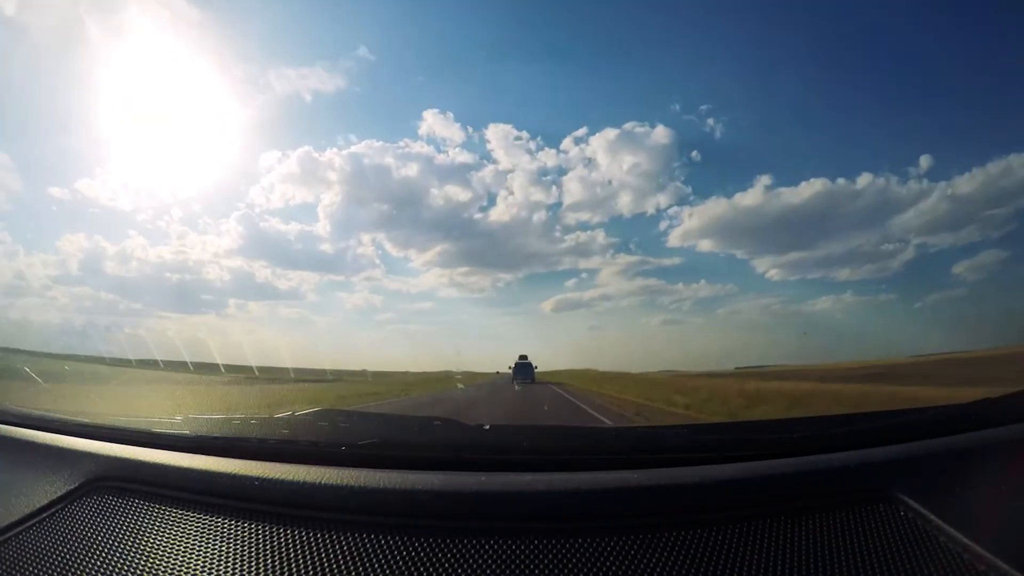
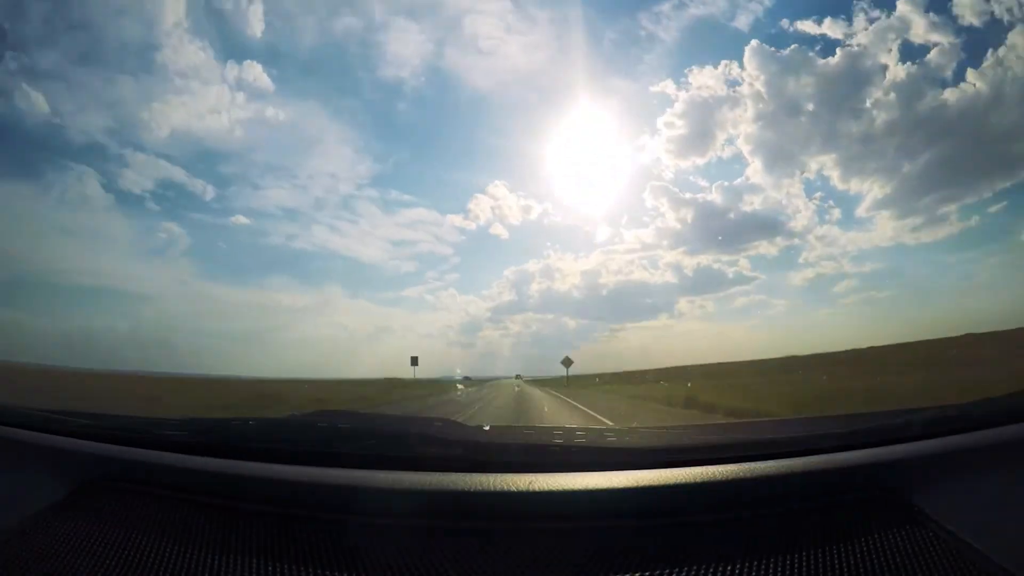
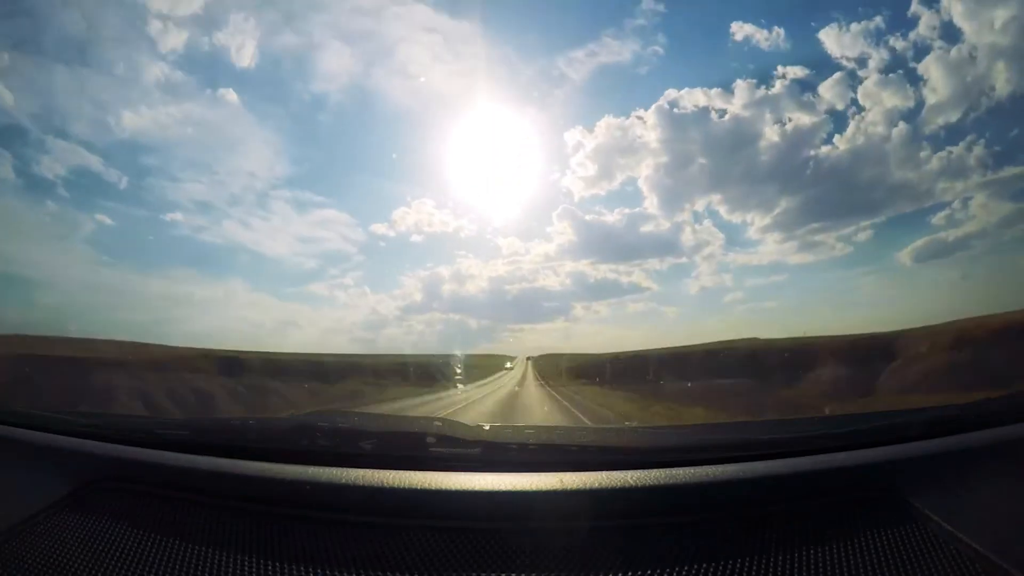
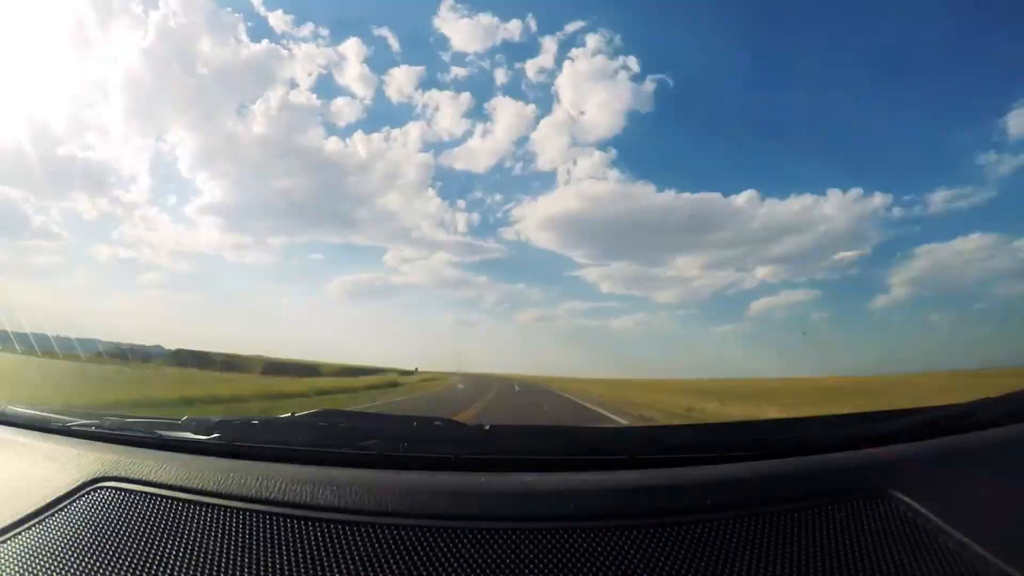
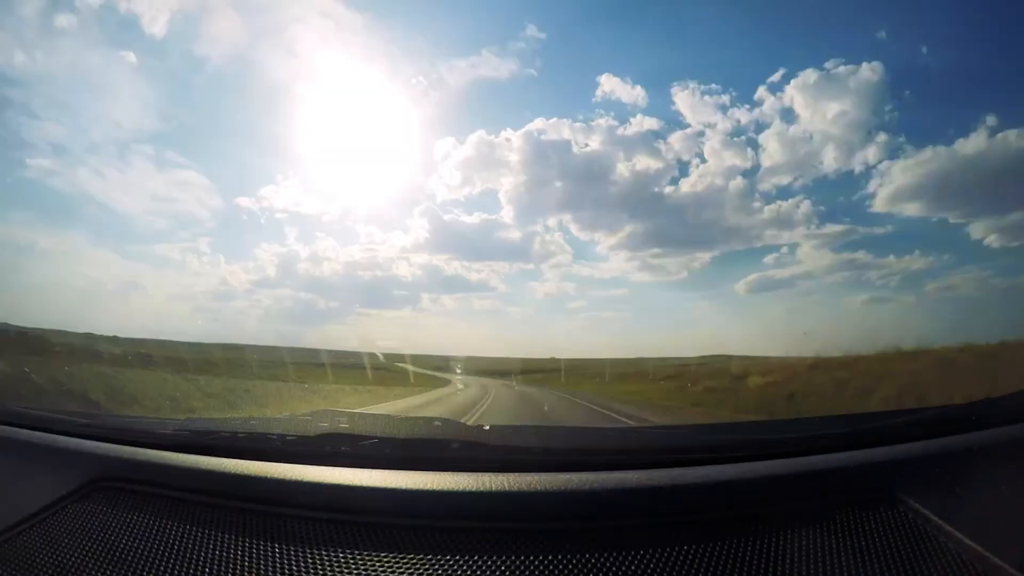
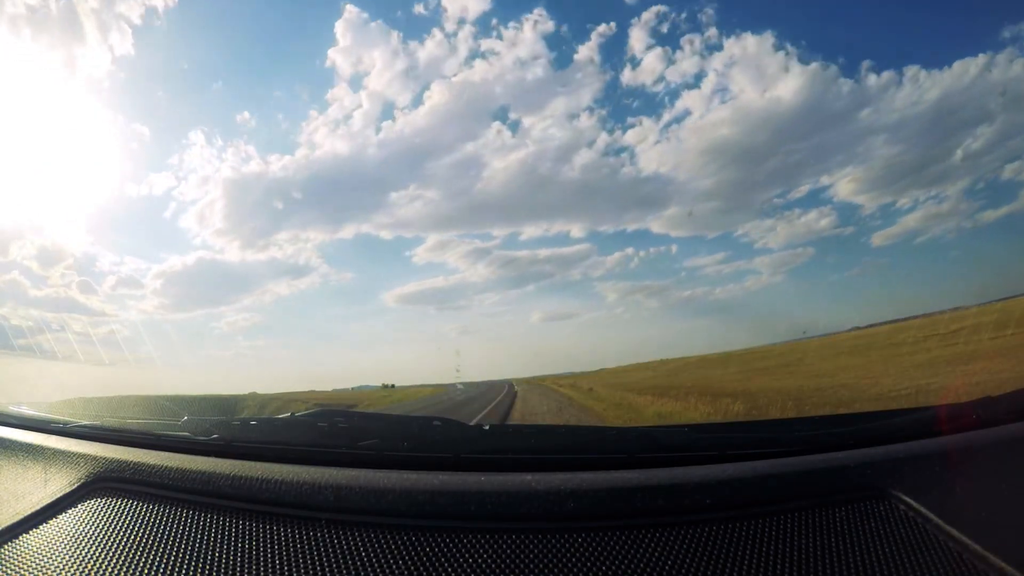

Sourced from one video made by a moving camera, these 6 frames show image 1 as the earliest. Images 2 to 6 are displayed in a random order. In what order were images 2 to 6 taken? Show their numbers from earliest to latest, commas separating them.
5, 3, 2, 4, 6
